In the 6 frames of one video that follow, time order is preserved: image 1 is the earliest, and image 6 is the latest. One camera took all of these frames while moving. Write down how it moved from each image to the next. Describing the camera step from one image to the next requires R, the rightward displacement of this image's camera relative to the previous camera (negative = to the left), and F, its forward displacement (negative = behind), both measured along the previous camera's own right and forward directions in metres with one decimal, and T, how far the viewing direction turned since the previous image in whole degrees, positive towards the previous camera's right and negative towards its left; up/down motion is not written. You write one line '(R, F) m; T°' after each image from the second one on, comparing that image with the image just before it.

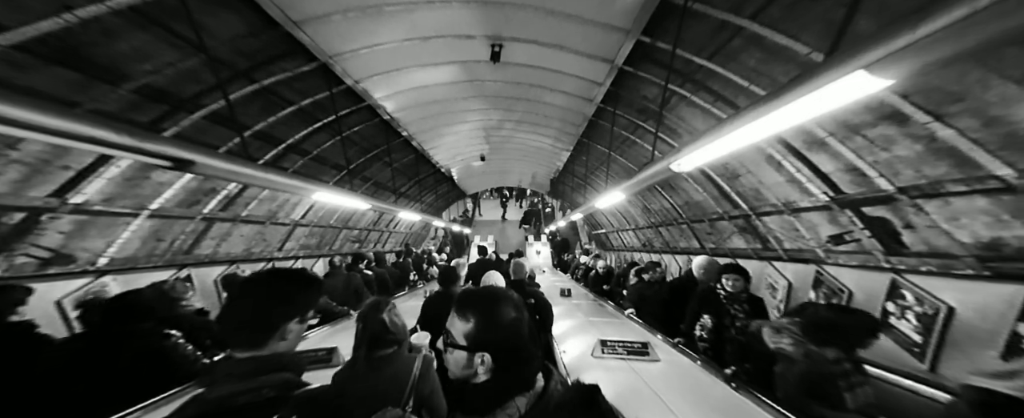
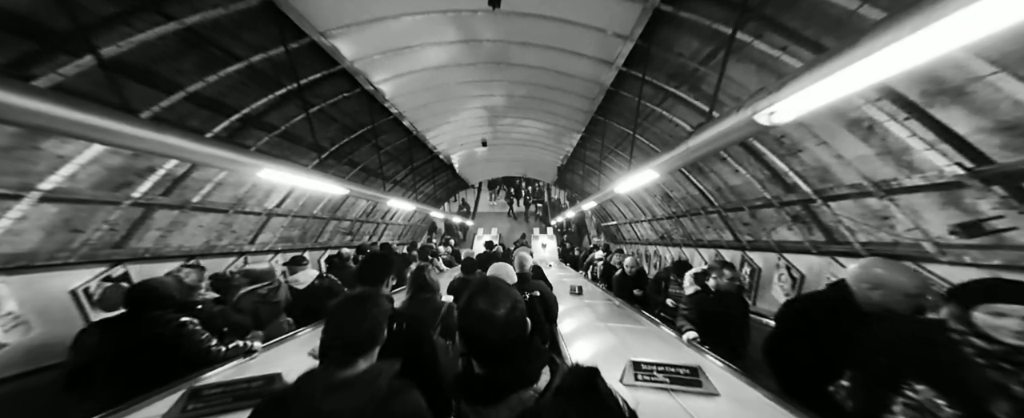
(0.0, +0.8) m; -1°
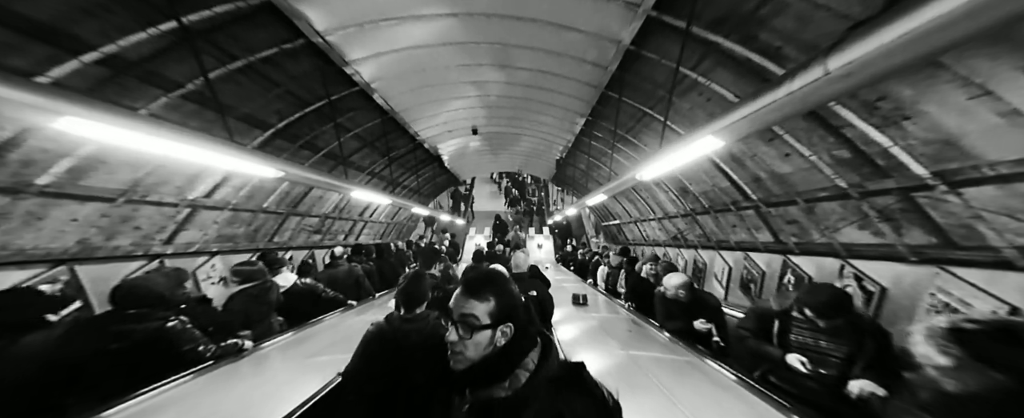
(+0.1, +1.1) m; +1°
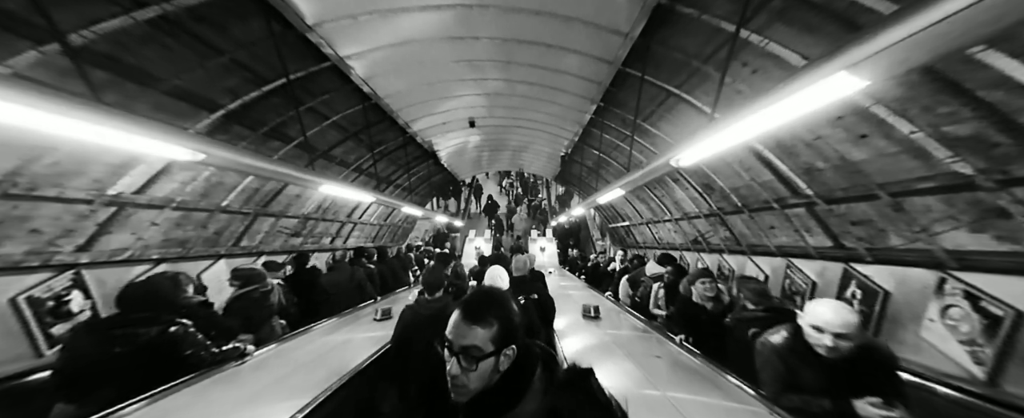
(0.0, +0.9) m; 0°
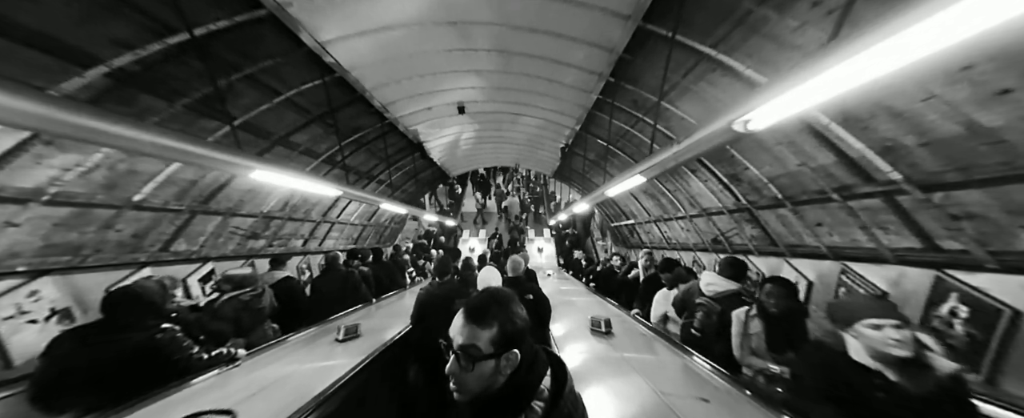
(+0.1, +1.0) m; +1°
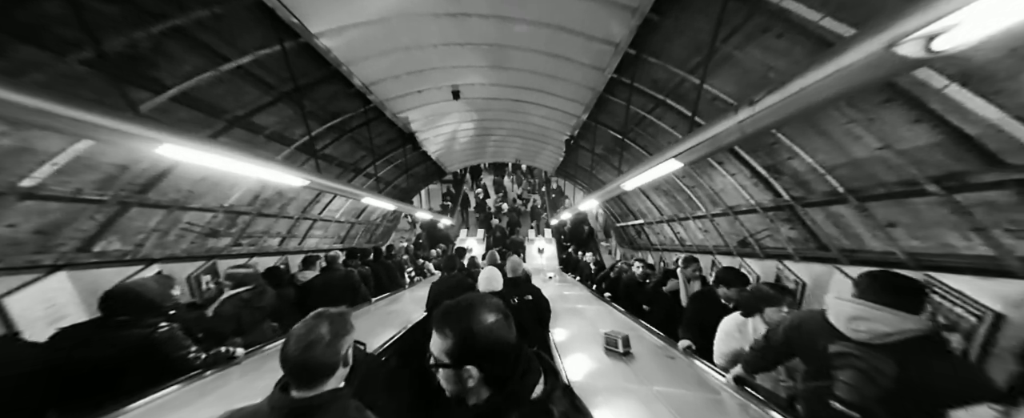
(0.0, +0.9) m; 0°
